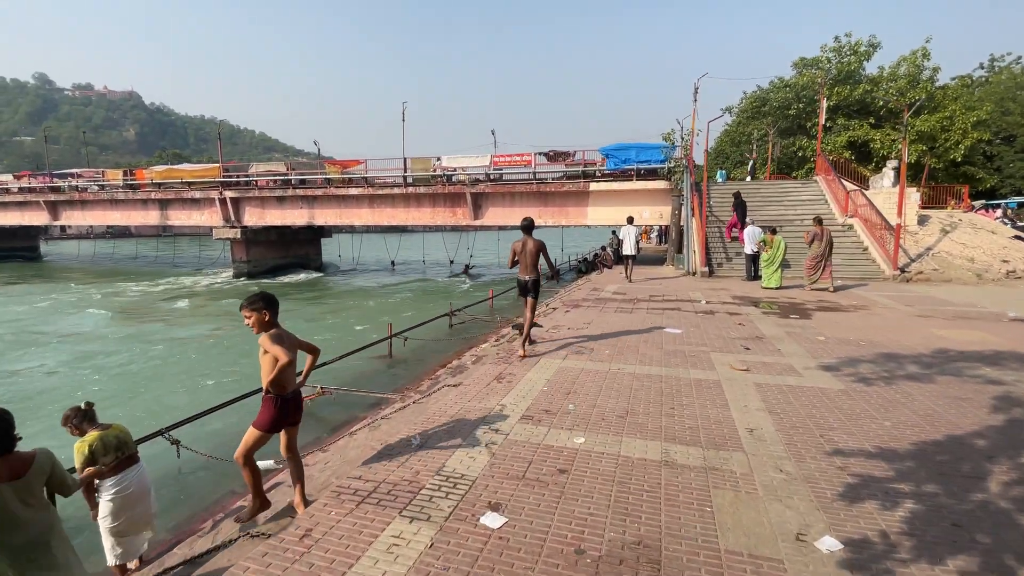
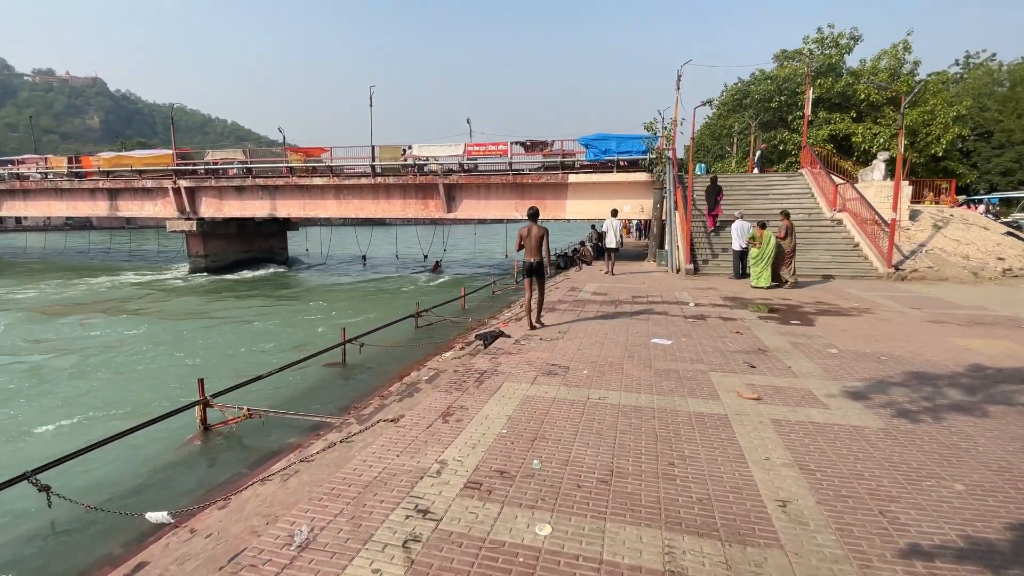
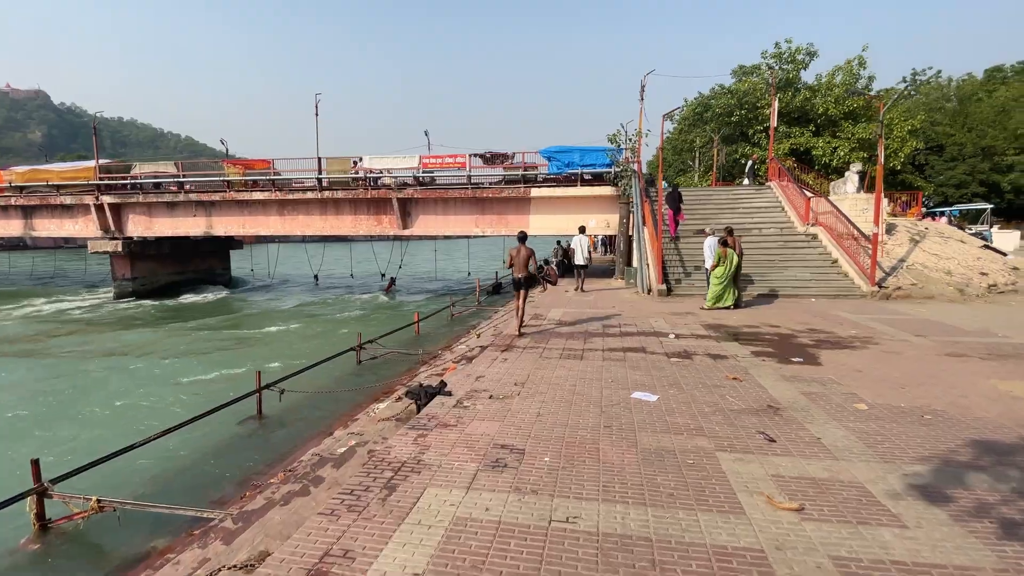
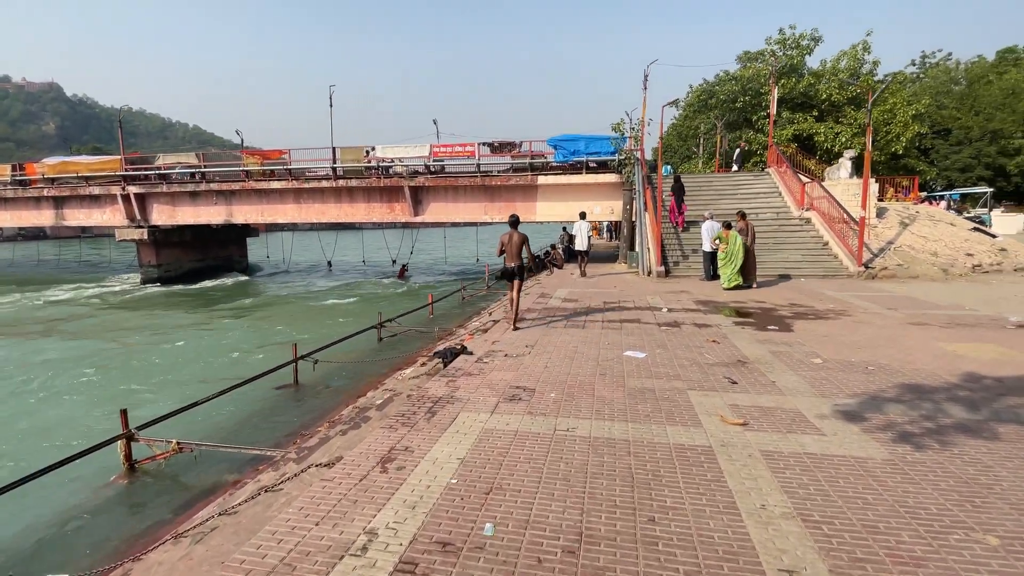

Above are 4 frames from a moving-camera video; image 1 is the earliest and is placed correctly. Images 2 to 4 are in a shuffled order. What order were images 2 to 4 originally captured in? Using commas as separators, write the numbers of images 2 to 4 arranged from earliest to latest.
2, 4, 3
